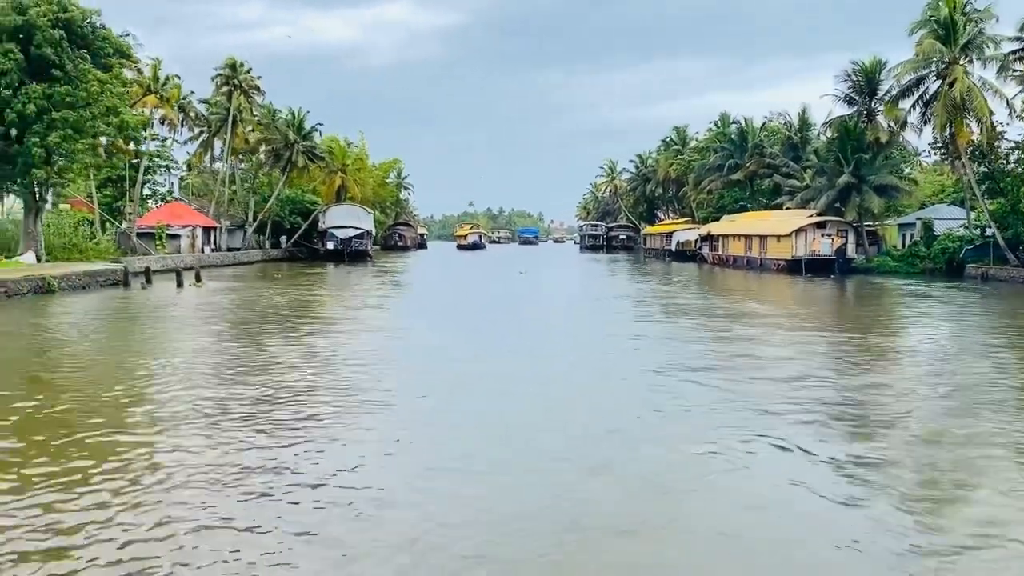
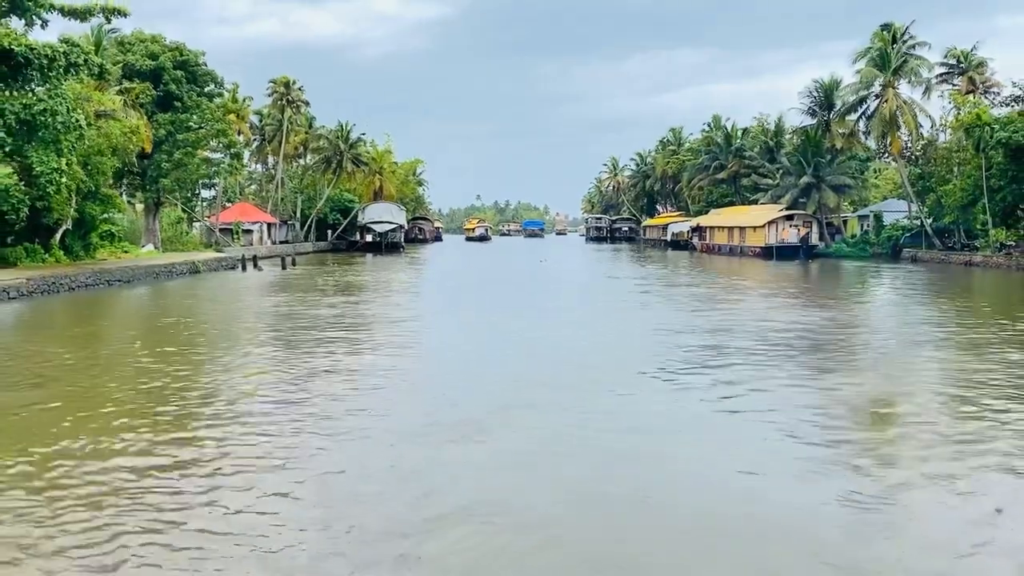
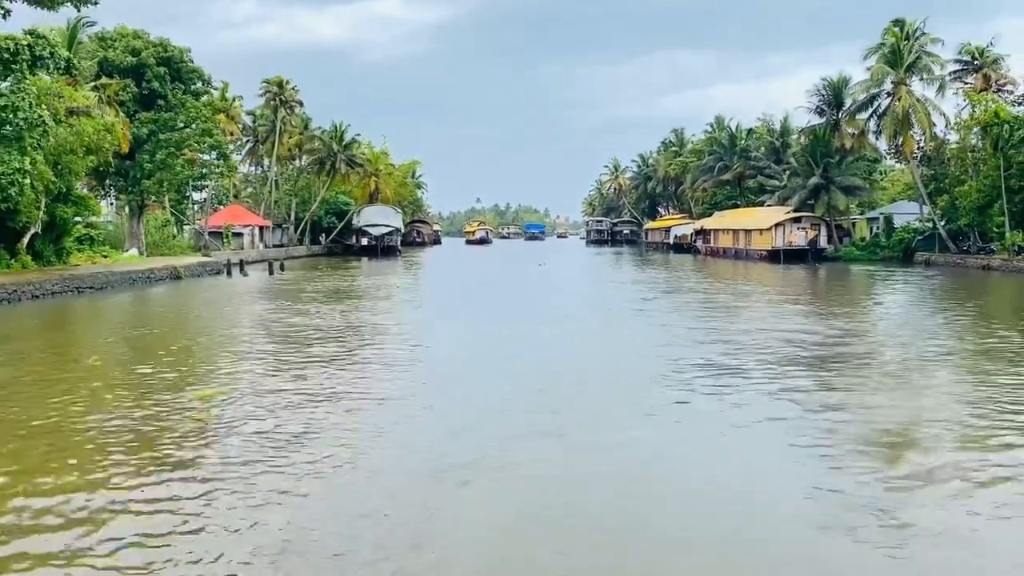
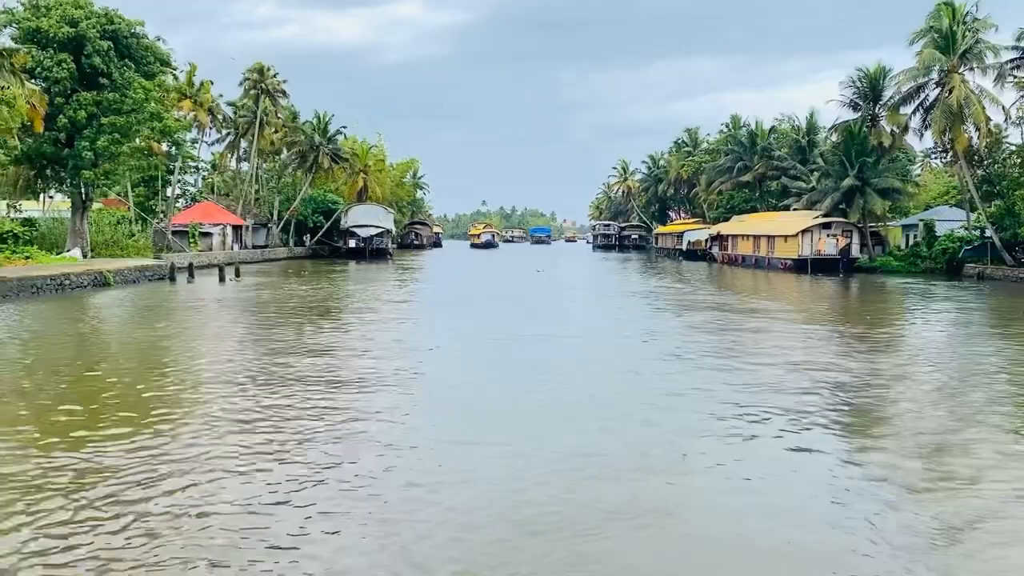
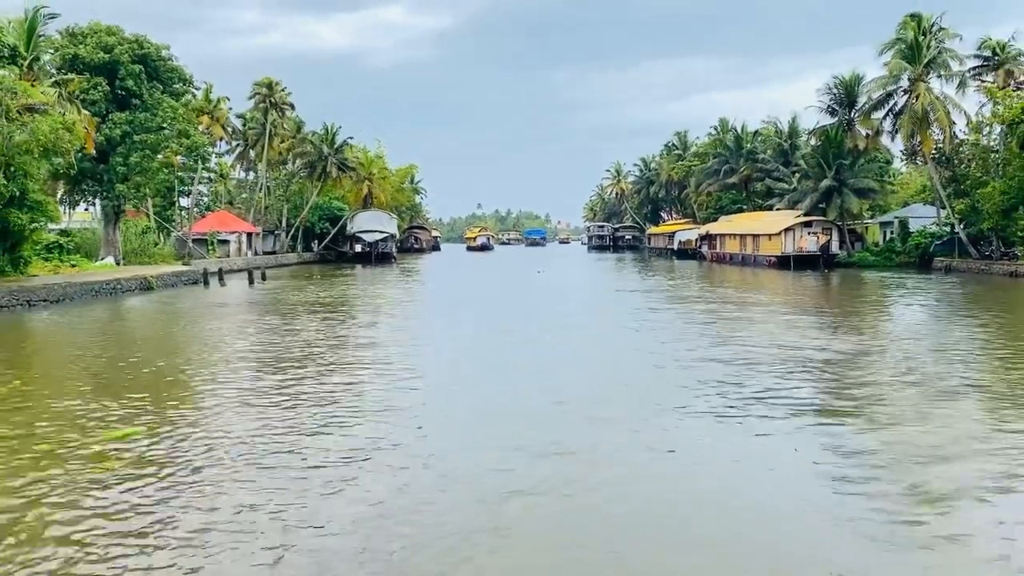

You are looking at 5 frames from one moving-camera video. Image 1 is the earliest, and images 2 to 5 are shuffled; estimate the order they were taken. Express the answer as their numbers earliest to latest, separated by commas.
4, 5, 3, 2
